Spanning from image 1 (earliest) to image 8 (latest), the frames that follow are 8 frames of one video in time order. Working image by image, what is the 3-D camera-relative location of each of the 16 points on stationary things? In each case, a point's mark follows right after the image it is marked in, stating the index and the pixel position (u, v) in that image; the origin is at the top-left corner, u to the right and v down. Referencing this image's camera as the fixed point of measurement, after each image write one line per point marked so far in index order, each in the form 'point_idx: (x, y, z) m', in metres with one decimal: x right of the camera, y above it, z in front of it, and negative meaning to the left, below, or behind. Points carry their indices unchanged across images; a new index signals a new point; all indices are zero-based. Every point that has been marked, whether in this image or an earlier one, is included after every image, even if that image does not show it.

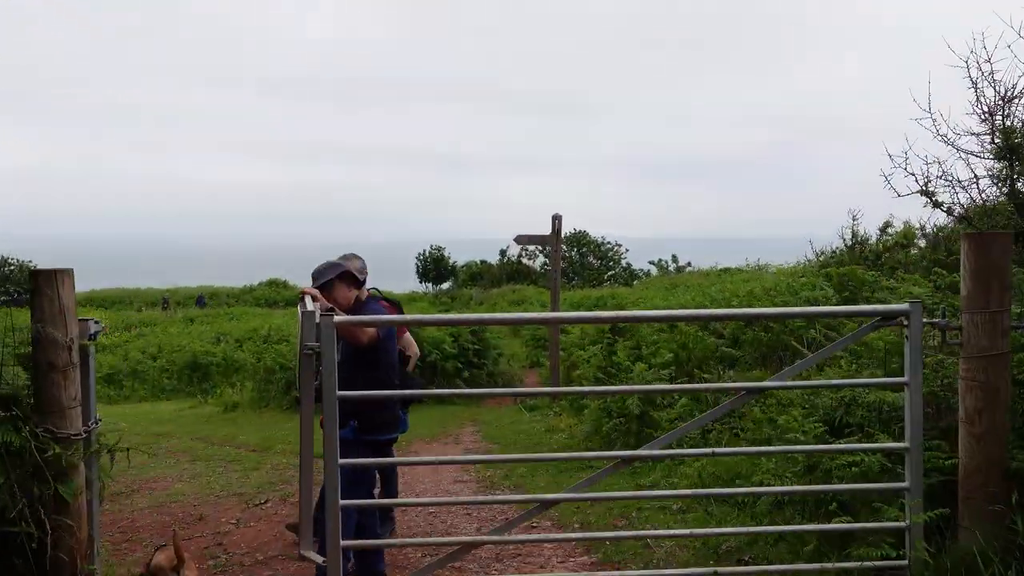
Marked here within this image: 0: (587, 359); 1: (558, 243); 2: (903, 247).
0: (+1.0, -1.0, +10.6) m
1: (+0.7, +0.7, +12.1) m
2: (+4.5, +0.5, +9.1) m
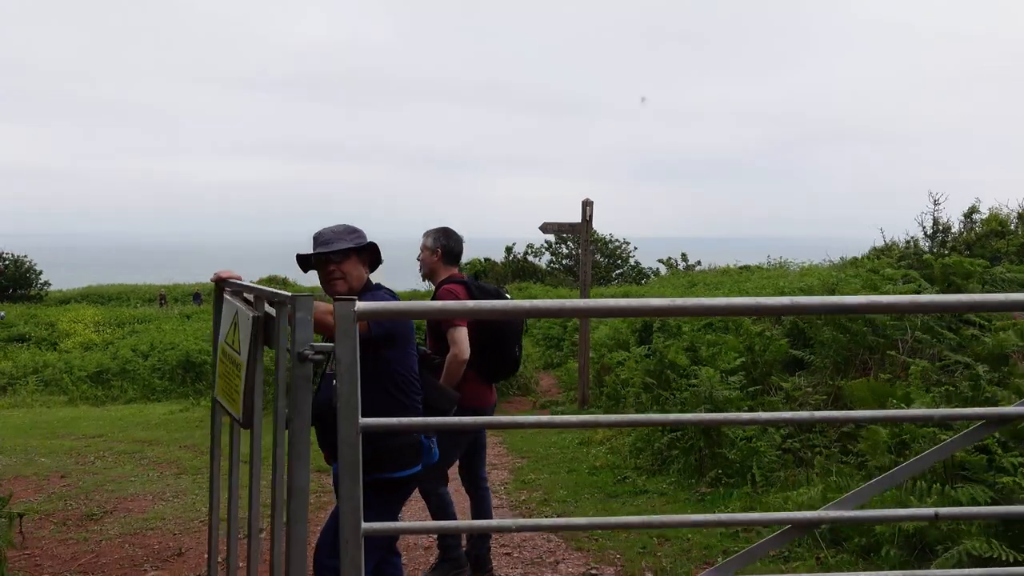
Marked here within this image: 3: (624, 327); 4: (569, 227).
0: (+1.4, -0.9, +9.4) m
1: (+1.1, +0.8, +10.8) m
2: (+4.9, +0.5, +7.9) m
3: (+1.5, -0.5, +11.0) m
4: (+0.8, +0.8, +10.8) m
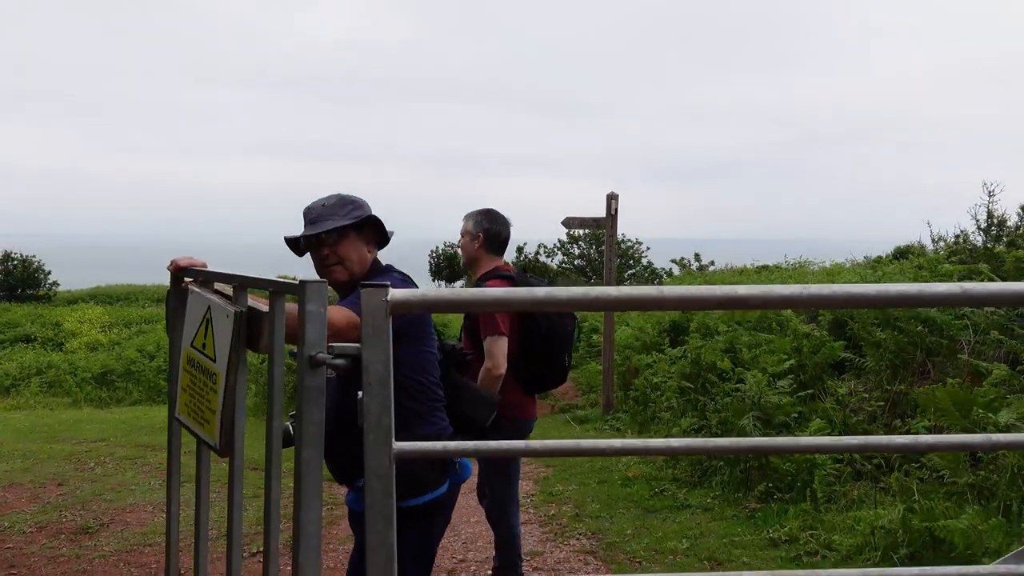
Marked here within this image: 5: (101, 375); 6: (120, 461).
0: (+1.6, -0.9, +8.8) m
1: (+1.3, +0.8, +10.3) m
2: (+5.1, +0.6, +7.3) m
3: (+1.8, -0.5, +10.4) m
4: (+1.0, +0.9, +10.3) m
5: (-8.6, -1.8, +16.5) m
6: (-4.9, -2.2, +9.8) m
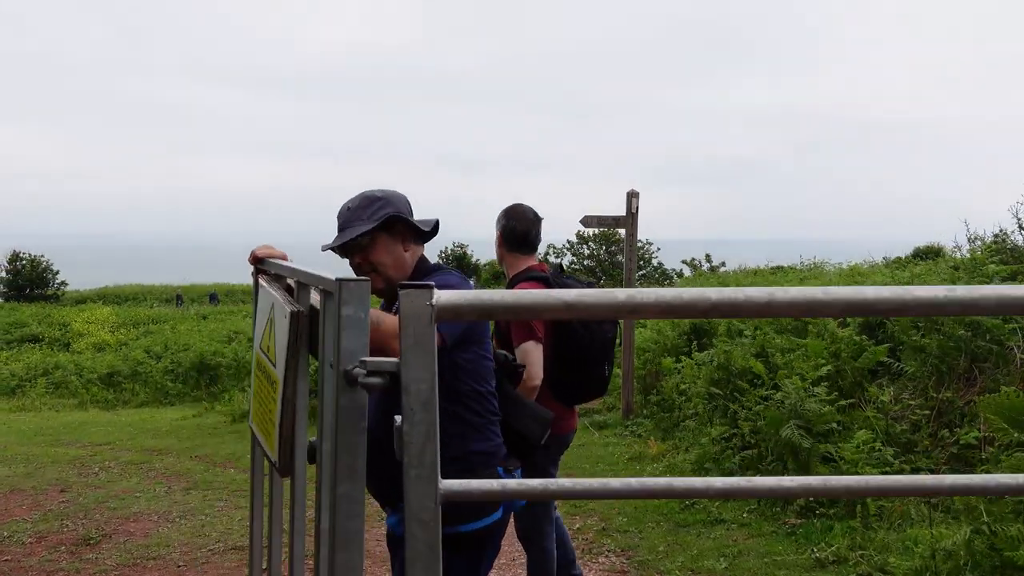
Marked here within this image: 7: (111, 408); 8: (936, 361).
0: (+1.8, -0.9, +8.5) m
1: (+1.5, +0.8, +9.9) m
2: (+5.3, +0.5, +6.9) m
3: (+2.0, -0.5, +10.1) m
4: (+1.3, +0.9, +9.9) m
5: (-8.4, -1.8, +16.2) m
6: (-4.7, -2.2, +9.6) m
7: (-7.7, -2.3, +15.1) m
8: (+3.4, -0.6, +6.3) m
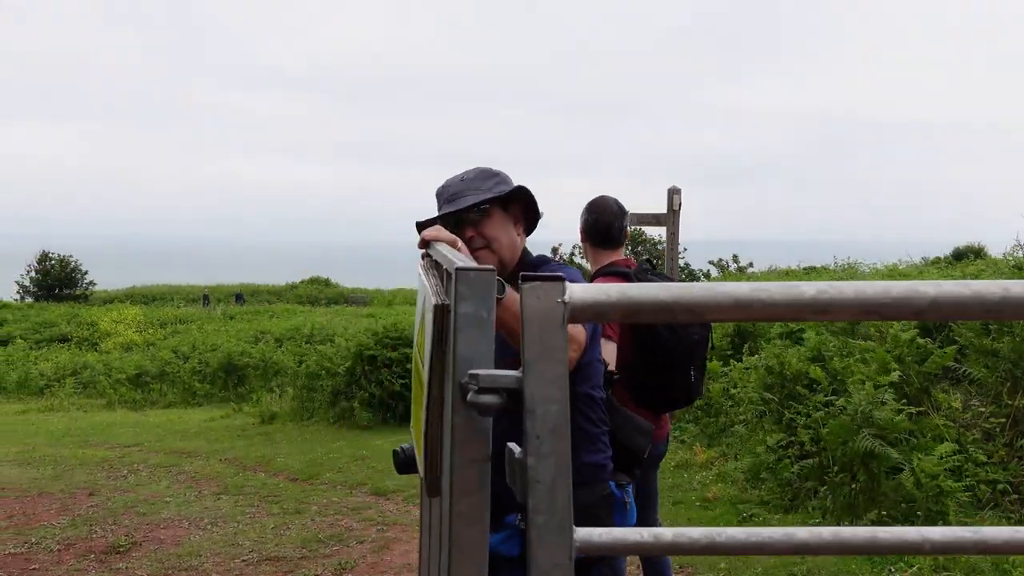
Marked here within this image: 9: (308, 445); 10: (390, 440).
0: (+2.2, -0.9, +8.1) m
1: (+2.0, +0.8, +9.6) m
2: (+5.7, +0.5, +6.5) m
3: (+2.5, -0.5, +9.7) m
4: (+1.7, +0.9, +9.6) m
5: (-7.8, -1.8, +16.2) m
6: (-4.3, -2.2, +9.4) m
7: (-7.1, -2.3, +15.0) m
8: (+3.8, -0.6, +5.9) m
9: (-2.6, -2.0, +9.8) m
10: (-1.5, -1.9, +9.9) m
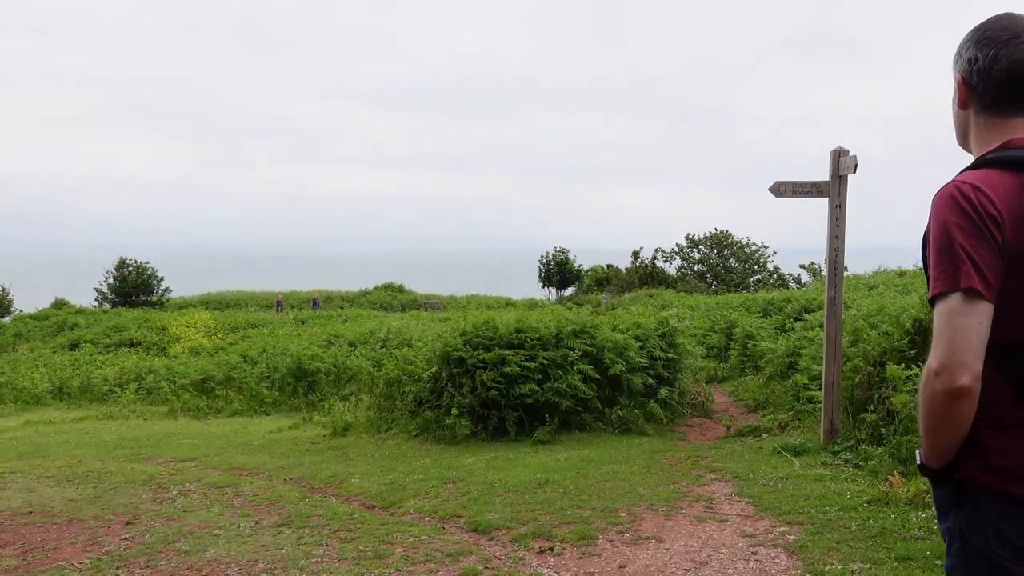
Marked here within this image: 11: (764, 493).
0: (+3.3, -0.7, +6.1) m
1: (+3.2, +0.9, +7.6) m
2: (+6.6, +0.7, +4.2) m
3: (+3.7, -0.4, +7.7) m
4: (+2.9, +1.0, +7.6) m
5: (-5.9, -1.8, +15.0) m
6: (-3.1, -2.0, +7.9) m
7: (-5.4, -2.2, +13.8) m
8: (+4.6, -0.4, +3.8) m
9: (-1.4, -1.9, +8.2) m
10: (-0.3, -1.8, +8.2) m
11: (+1.8, -1.5, +5.7) m
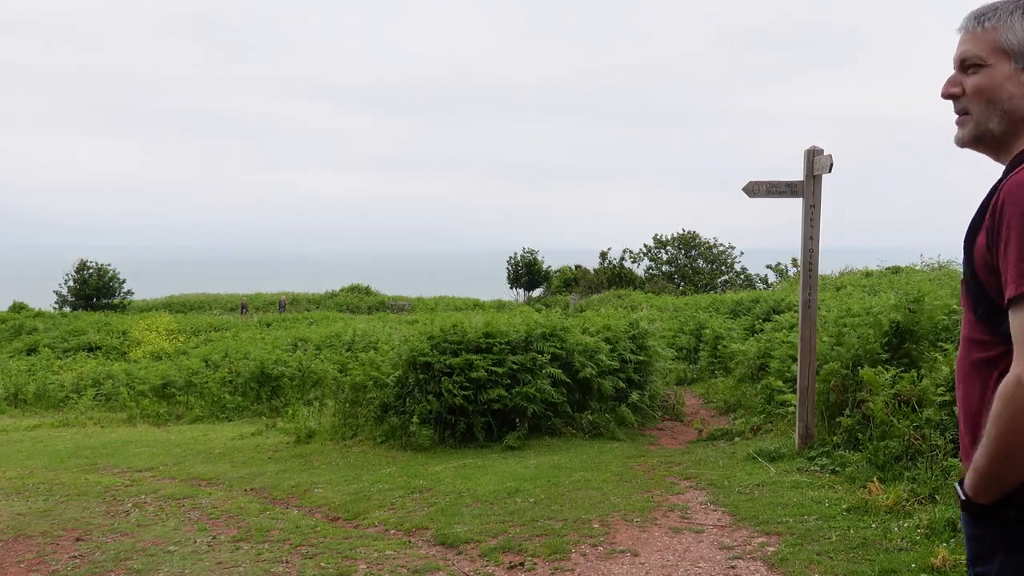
0: (+3.1, -0.7, +6.0) m
1: (+2.9, +0.9, +7.5) m
2: (+6.4, +0.7, +4.3) m
3: (+3.4, -0.4, +7.6) m
4: (+2.6, +1.0, +7.6) m
5: (-6.5, -1.8, +14.5) m
6: (-3.4, -2.1, +7.6) m
7: (-6.0, -2.3, +13.4) m
8: (+4.5, -0.4, +3.8) m
9: (-1.7, -1.9, +7.9) m
10: (-0.6, -1.8, +8.0) m
11: (+1.6, -1.5, +5.6) m
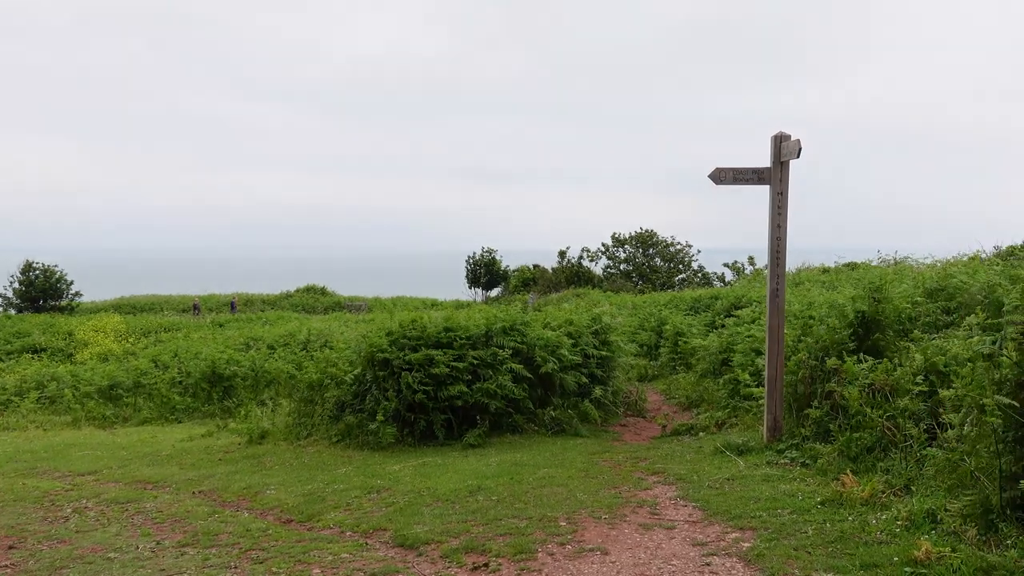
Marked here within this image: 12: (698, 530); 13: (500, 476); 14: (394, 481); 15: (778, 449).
0: (+2.8, -0.6, +6.0) m
1: (+2.5, +1.0, +7.5) m
2: (+6.2, +0.8, +4.4) m
3: (+3.0, -0.3, +7.6) m
4: (+2.2, +1.1, +7.5) m
5: (-7.2, -1.8, +13.9) m
6: (-3.7, -2.0, +7.2) m
7: (-6.6, -2.2, +12.8) m
8: (+4.3, -0.3, +3.8) m
9: (-2.0, -1.8, +7.6) m
10: (-1.0, -1.7, +7.7) m
11: (+1.4, -1.4, +5.4) m
12: (+1.1, -1.4, +4.7) m
13: (-0.1, -1.6, +6.8) m
14: (-1.1, -1.7, +7.0) m
15: (+2.1, -1.3, +6.3) m
